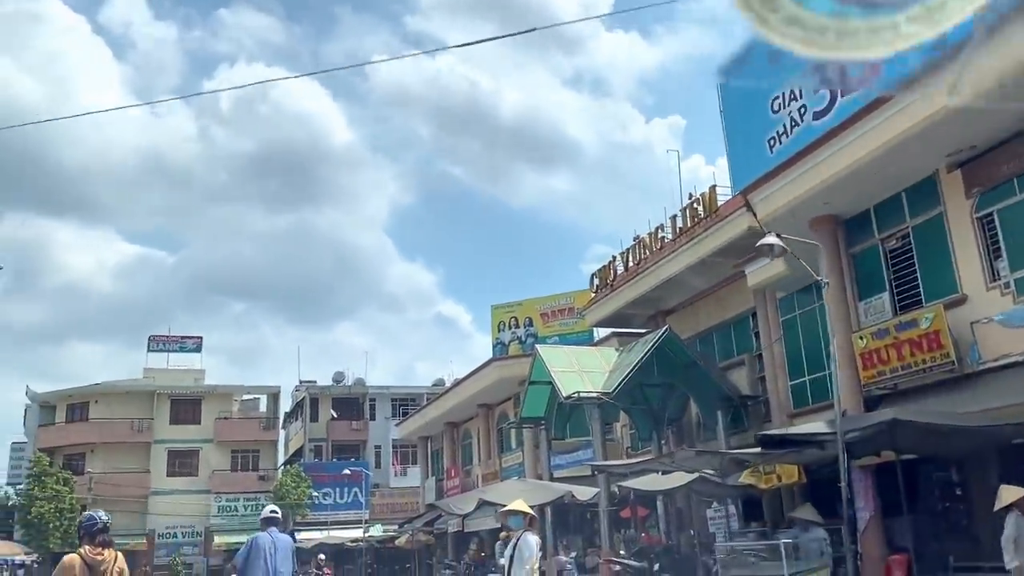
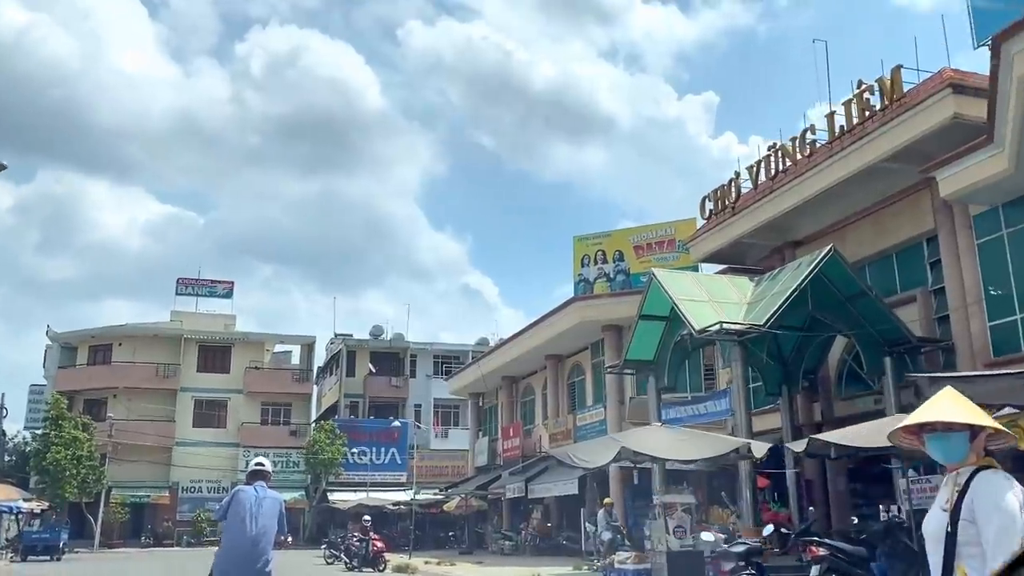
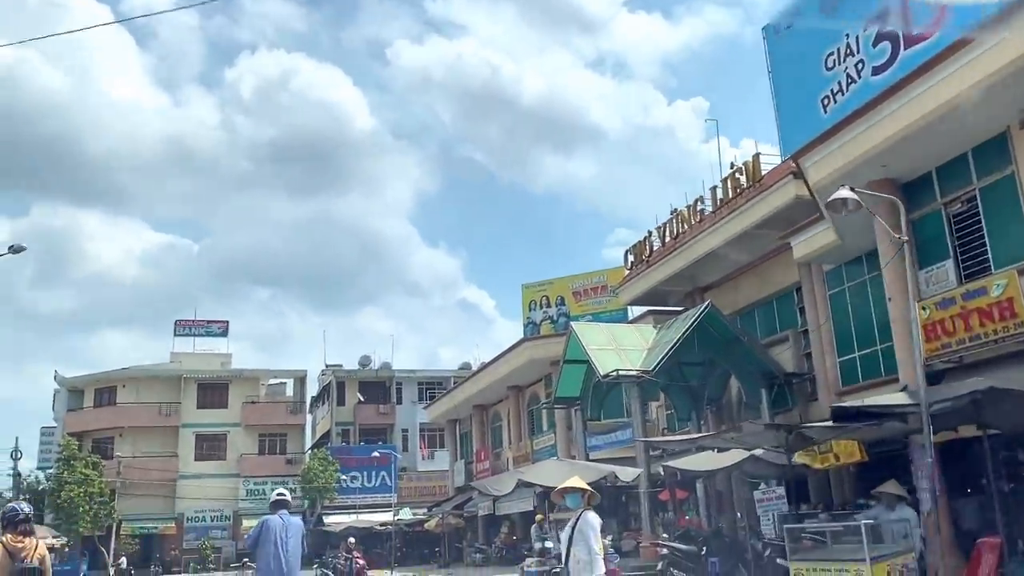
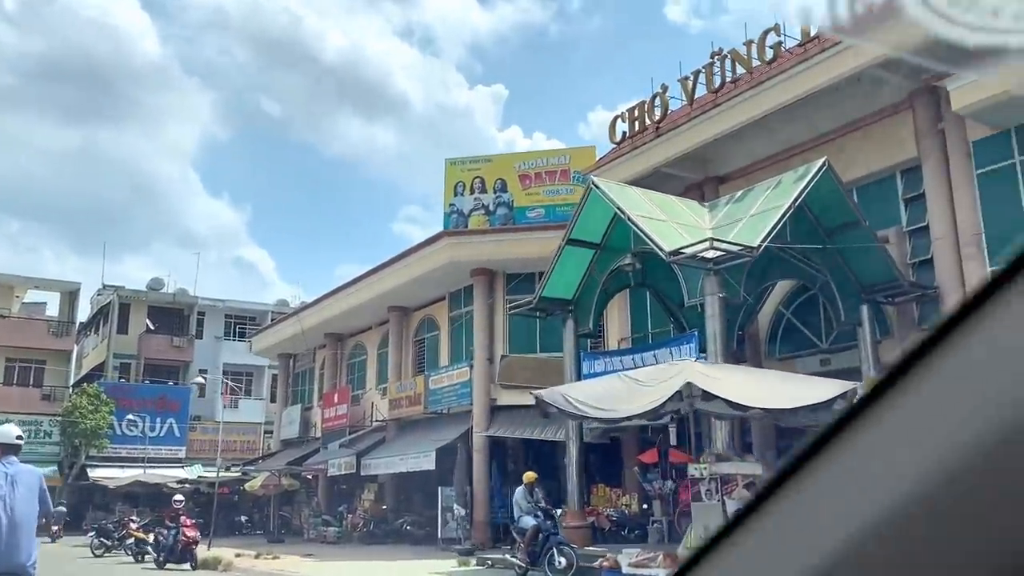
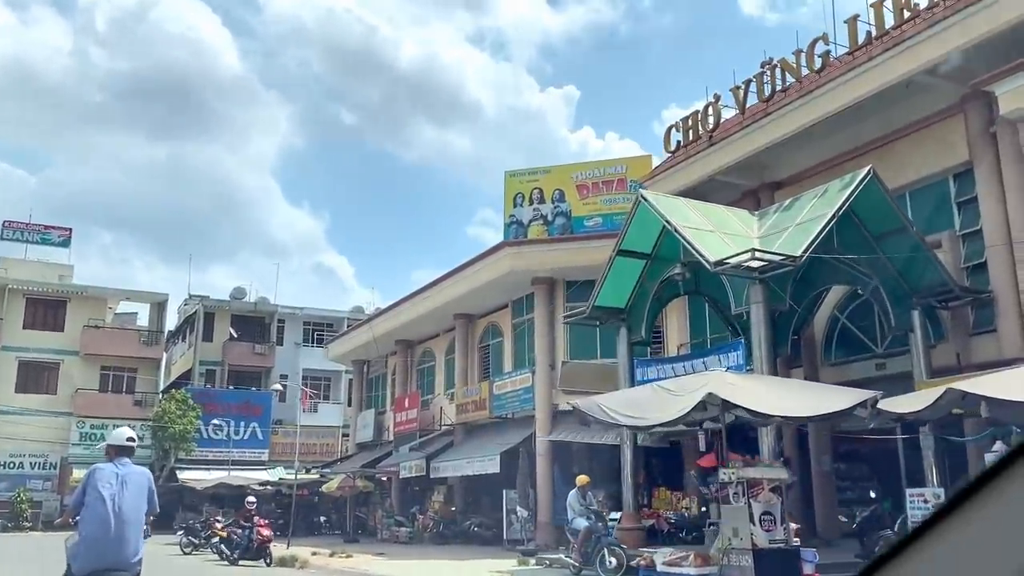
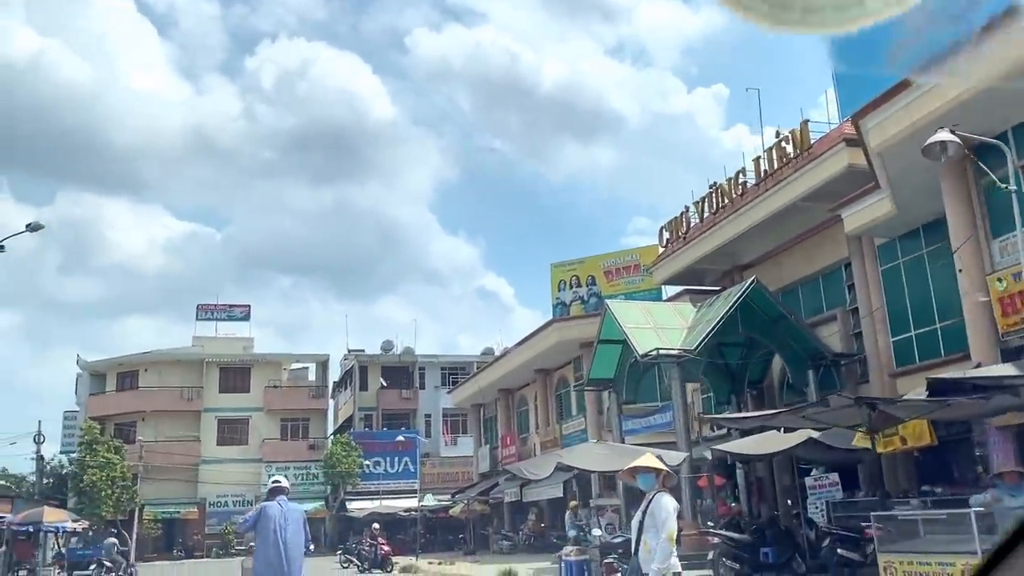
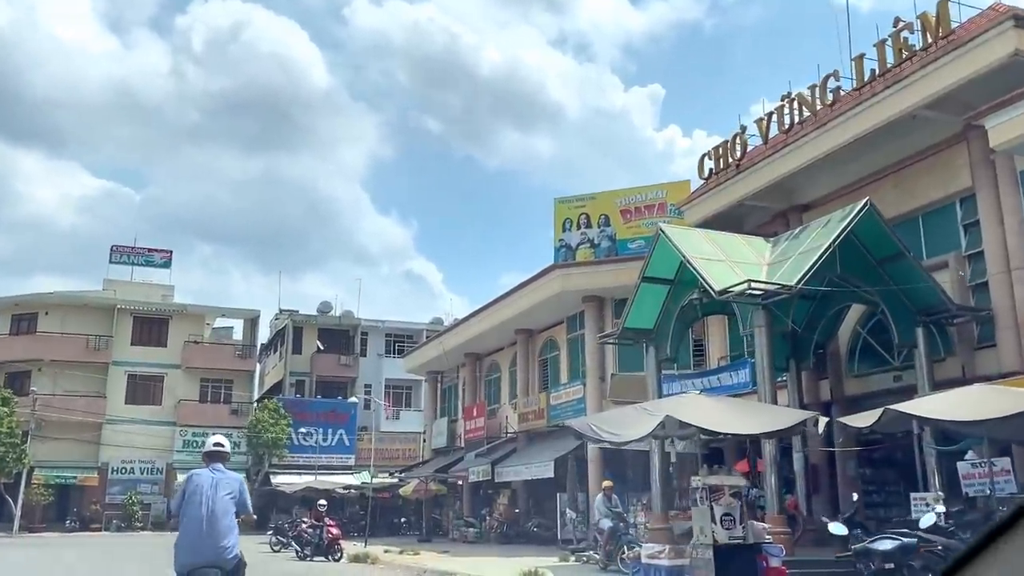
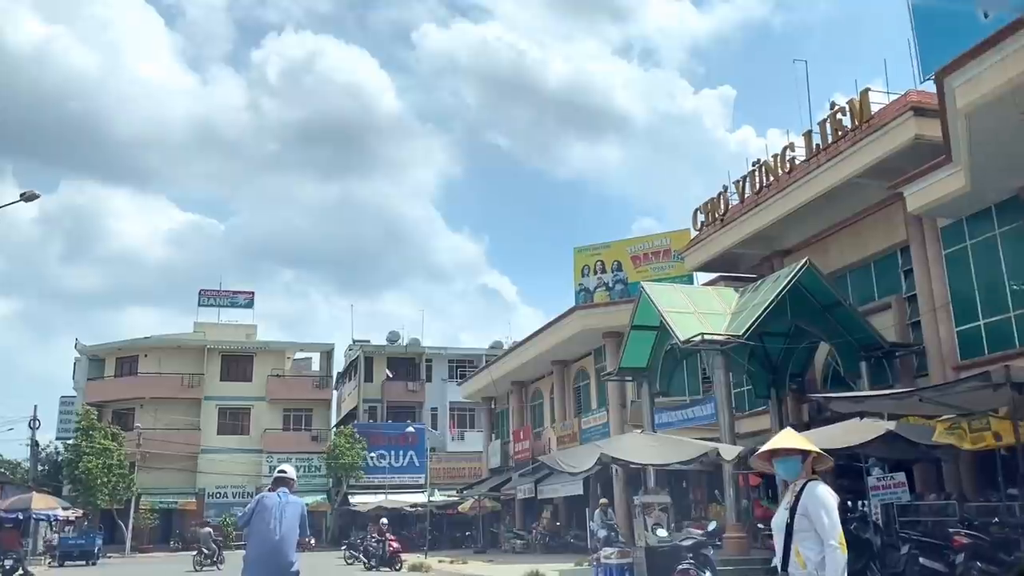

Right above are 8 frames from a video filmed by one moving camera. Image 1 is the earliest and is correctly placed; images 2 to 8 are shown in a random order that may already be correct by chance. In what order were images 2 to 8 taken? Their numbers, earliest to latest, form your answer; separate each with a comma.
3, 6, 8, 2, 7, 5, 4
